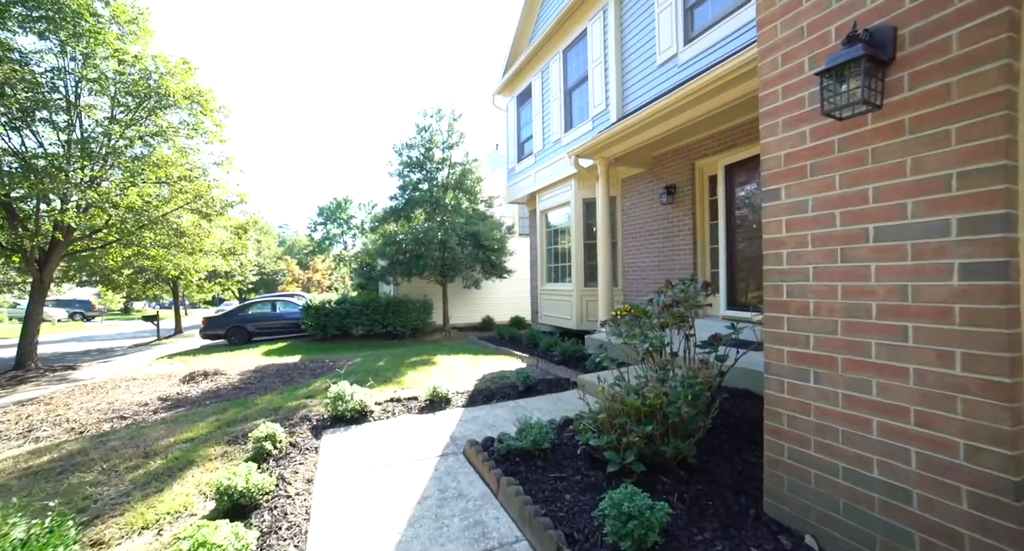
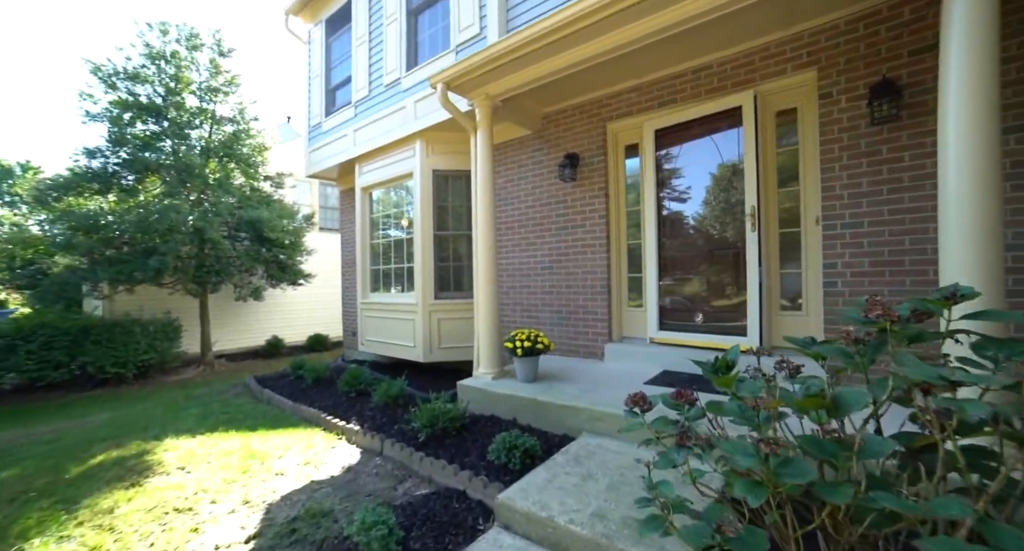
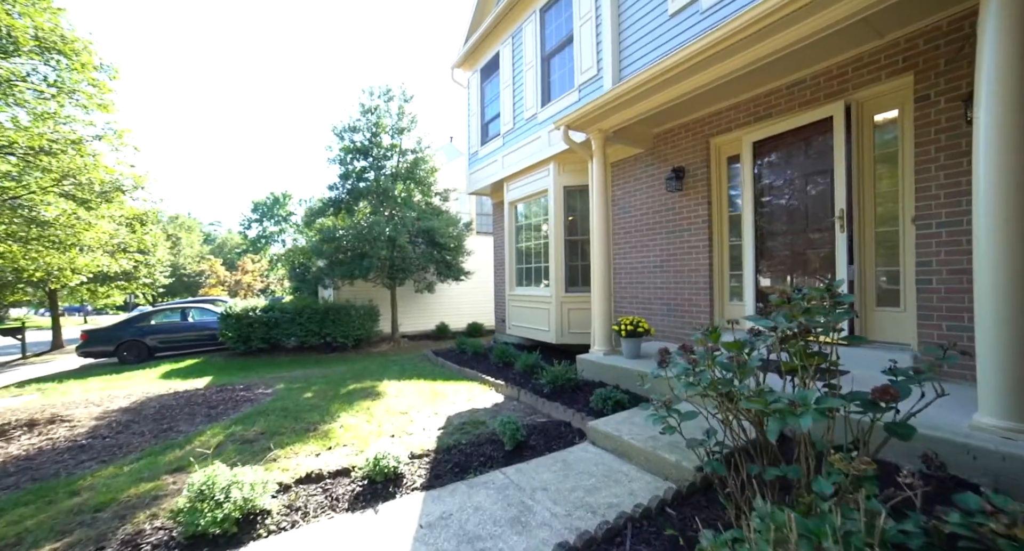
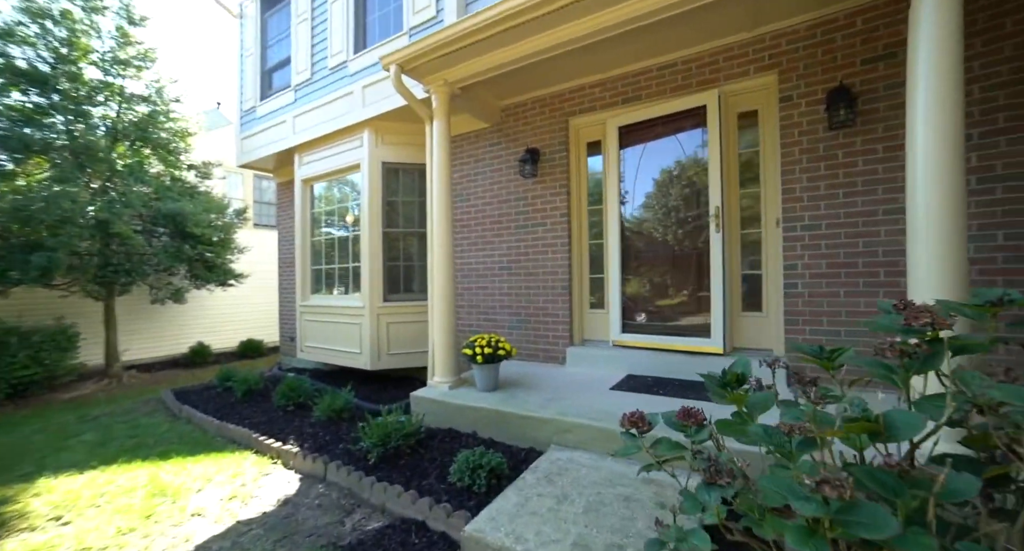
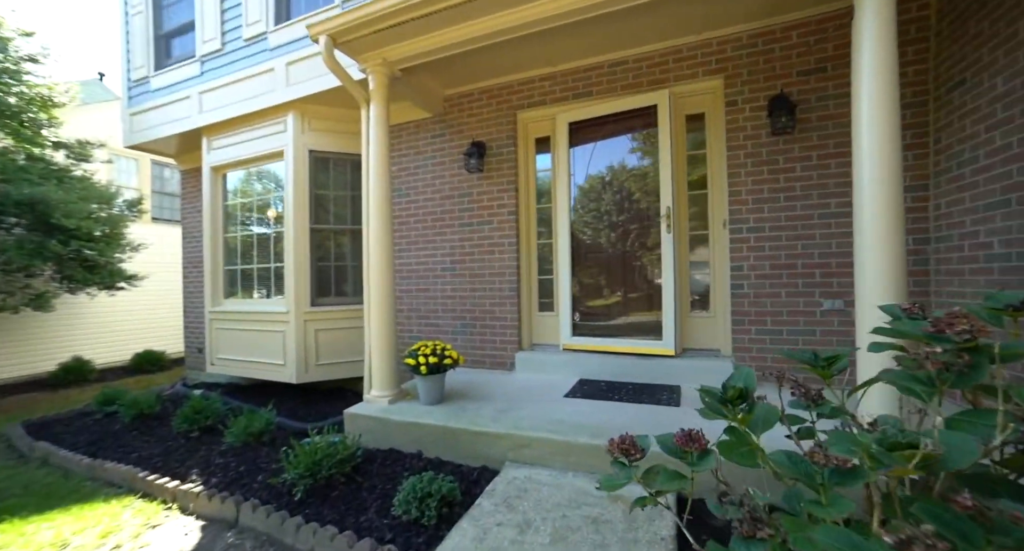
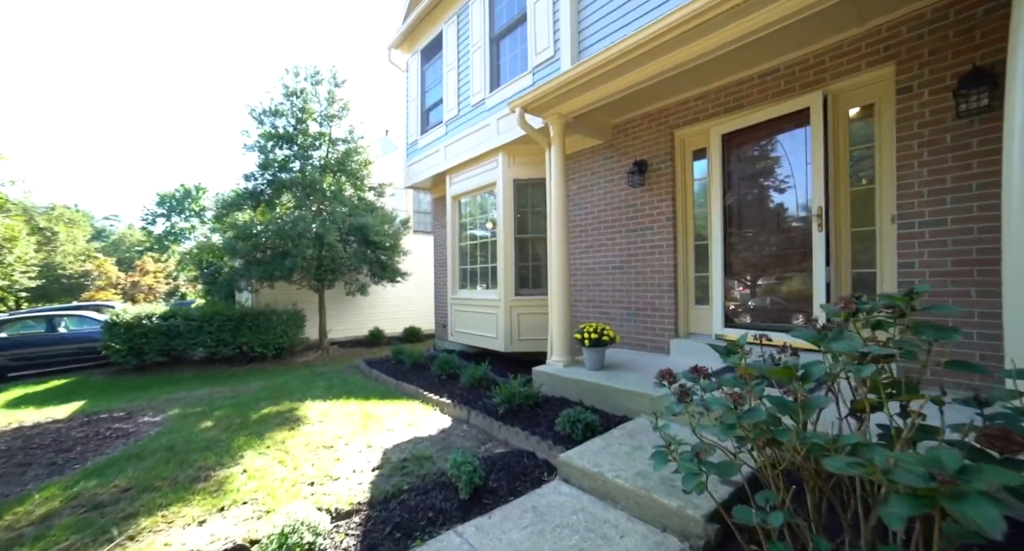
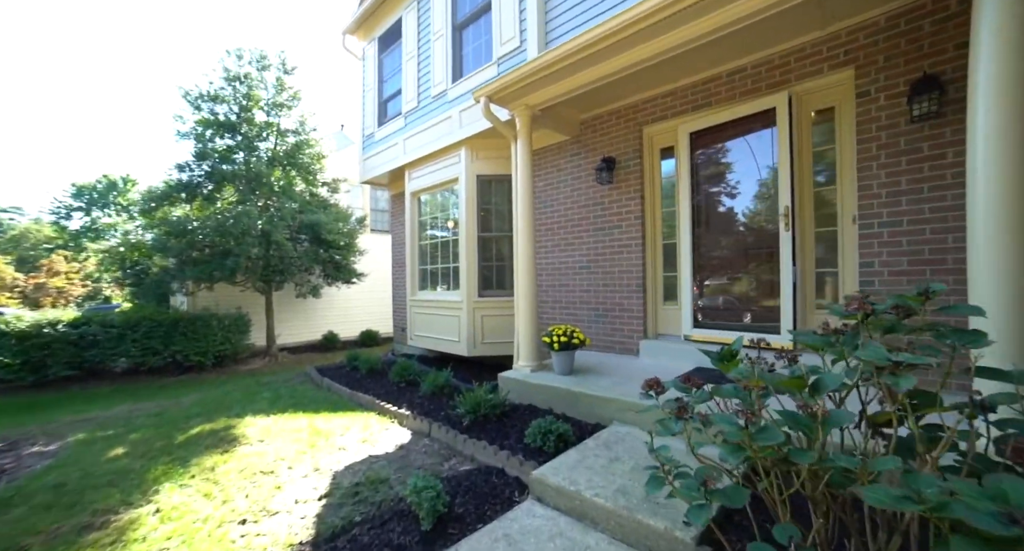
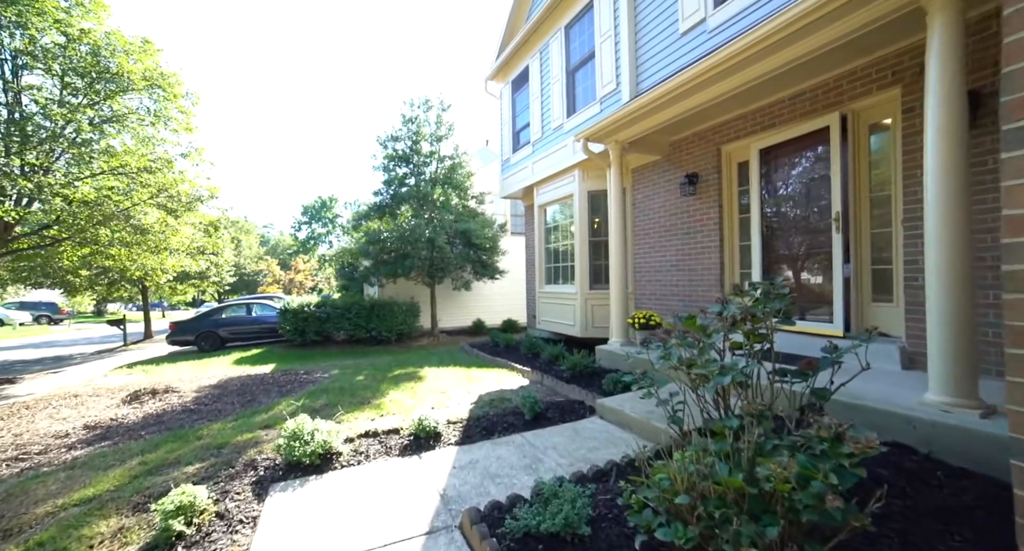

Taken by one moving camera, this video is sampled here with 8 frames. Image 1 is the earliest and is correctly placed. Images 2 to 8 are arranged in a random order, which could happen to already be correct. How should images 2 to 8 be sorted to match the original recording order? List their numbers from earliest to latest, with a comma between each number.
8, 3, 6, 7, 2, 4, 5
